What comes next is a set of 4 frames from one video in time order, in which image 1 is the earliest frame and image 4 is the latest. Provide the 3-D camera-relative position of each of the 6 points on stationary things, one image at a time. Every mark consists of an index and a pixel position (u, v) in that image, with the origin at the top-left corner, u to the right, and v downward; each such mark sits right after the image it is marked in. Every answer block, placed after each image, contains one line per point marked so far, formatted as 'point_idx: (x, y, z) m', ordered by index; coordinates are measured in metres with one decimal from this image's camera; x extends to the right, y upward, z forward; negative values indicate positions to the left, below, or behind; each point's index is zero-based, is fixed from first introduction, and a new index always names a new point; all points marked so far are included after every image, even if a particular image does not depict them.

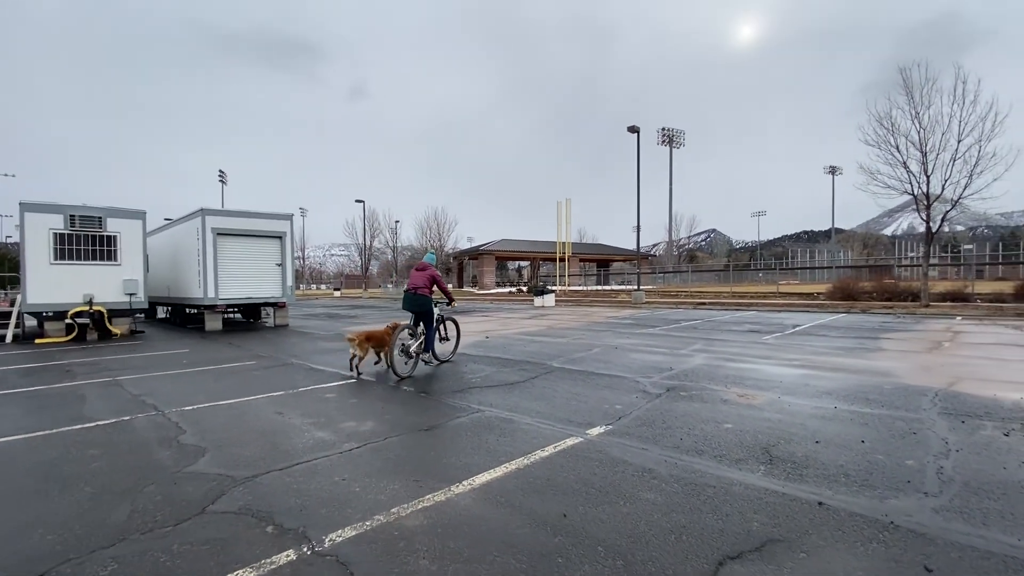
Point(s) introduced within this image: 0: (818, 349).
0: (+6.8, -1.3, +10.7) m
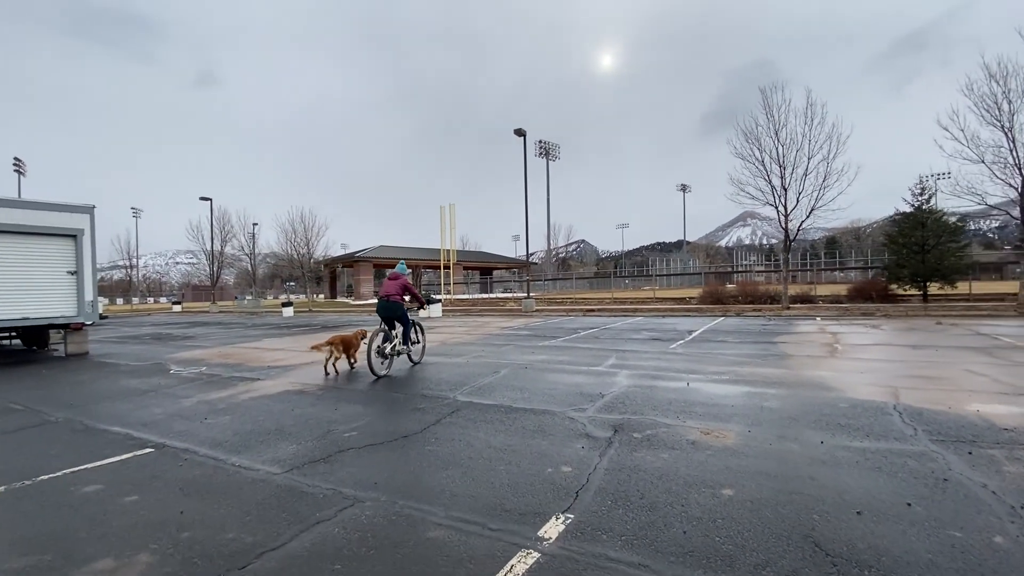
0: (+4.6, -1.4, +10.2) m
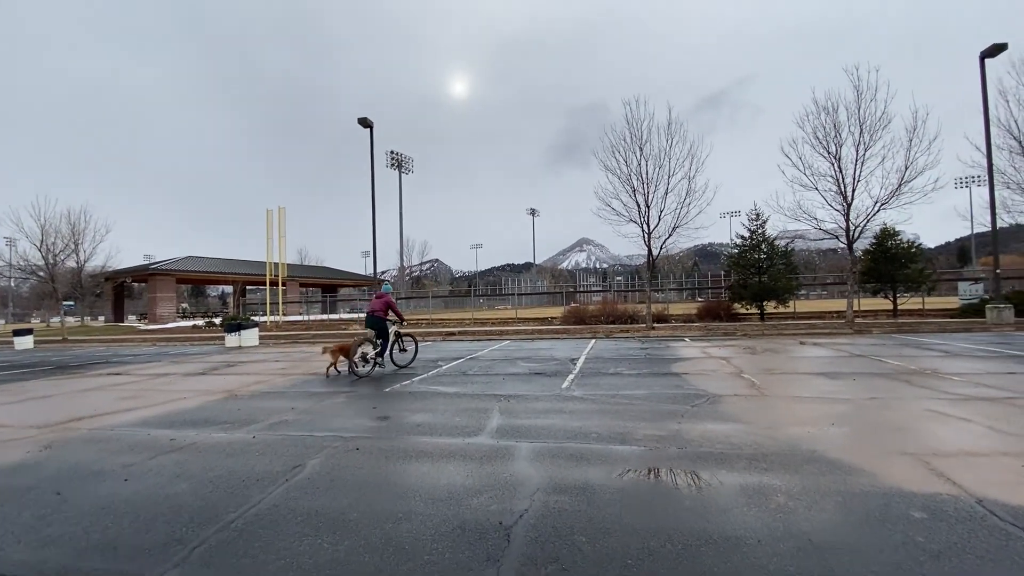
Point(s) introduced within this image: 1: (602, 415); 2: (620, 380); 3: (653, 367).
0: (+2.1, -1.8, +7.6) m
1: (+1.2, -1.7, +6.7) m
2: (+2.2, -1.8, +9.5) m
3: (+3.3, -1.8, +11.4) m
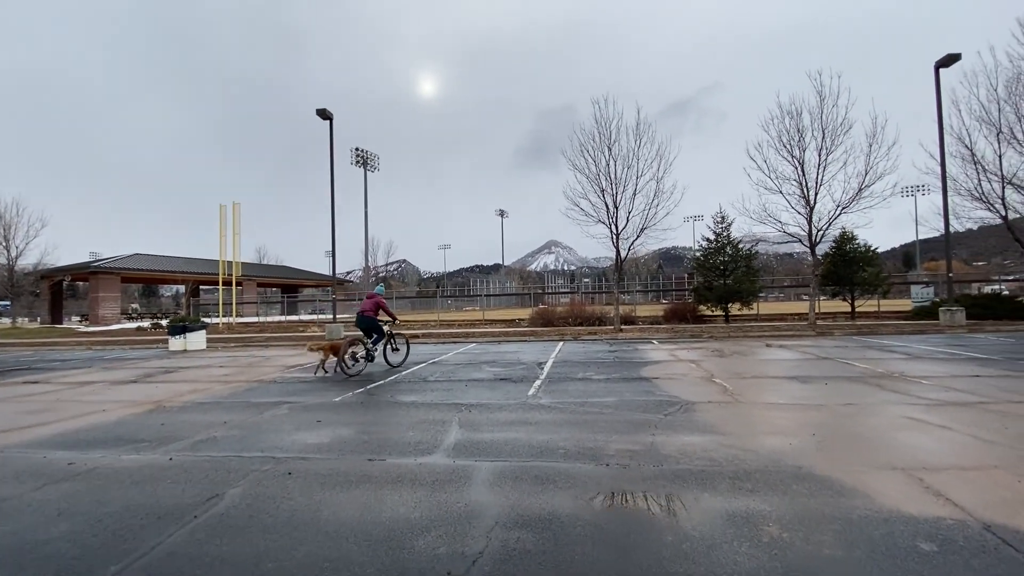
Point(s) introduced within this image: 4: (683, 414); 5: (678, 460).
0: (+1.6, -1.8, +7.2) m
1: (+0.7, -1.7, +6.1) m
2: (+1.5, -1.8, +9.1) m
3: (+2.5, -1.9, +11.0) m
4: (+2.4, -1.7, +6.7) m
5: (+1.6, -1.7, +4.8) m
